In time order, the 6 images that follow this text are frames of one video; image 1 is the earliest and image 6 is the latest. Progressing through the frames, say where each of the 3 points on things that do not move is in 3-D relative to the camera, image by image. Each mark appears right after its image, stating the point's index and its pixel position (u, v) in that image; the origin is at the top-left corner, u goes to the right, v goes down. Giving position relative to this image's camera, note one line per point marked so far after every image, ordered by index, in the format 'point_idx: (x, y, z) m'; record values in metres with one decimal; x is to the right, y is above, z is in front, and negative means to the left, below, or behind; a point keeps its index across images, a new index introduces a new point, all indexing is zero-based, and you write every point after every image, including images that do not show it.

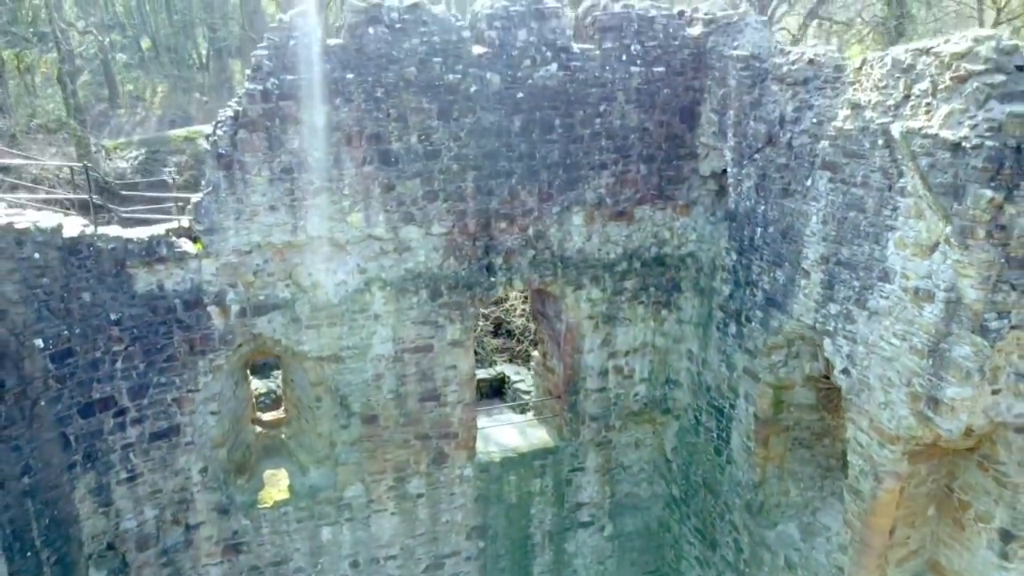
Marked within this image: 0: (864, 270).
0: (+2.2, +0.1, +5.1) m
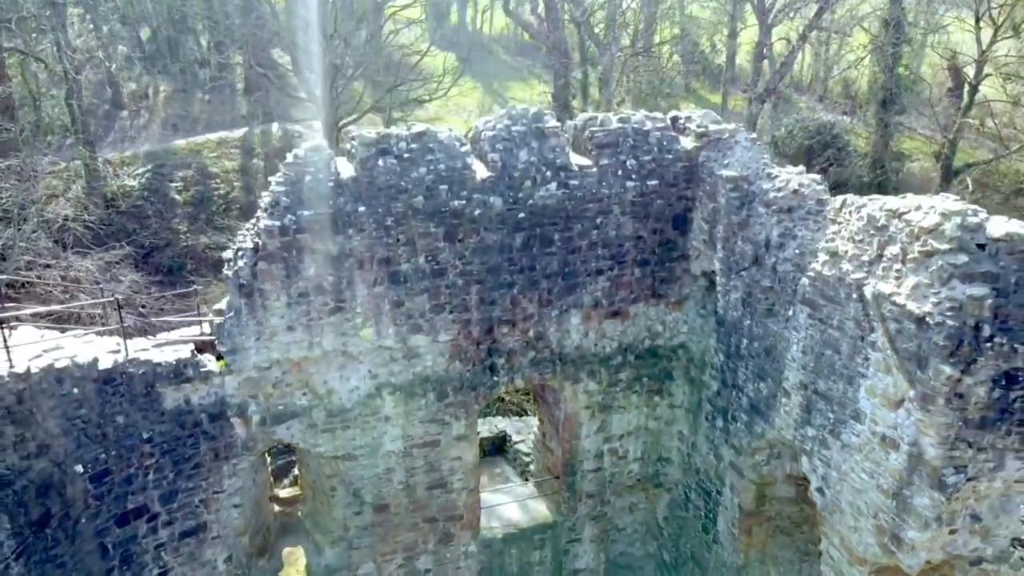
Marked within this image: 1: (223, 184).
0: (+2.2, -0.8, +5.5) m
1: (-6.1, +2.2, +17.1) m
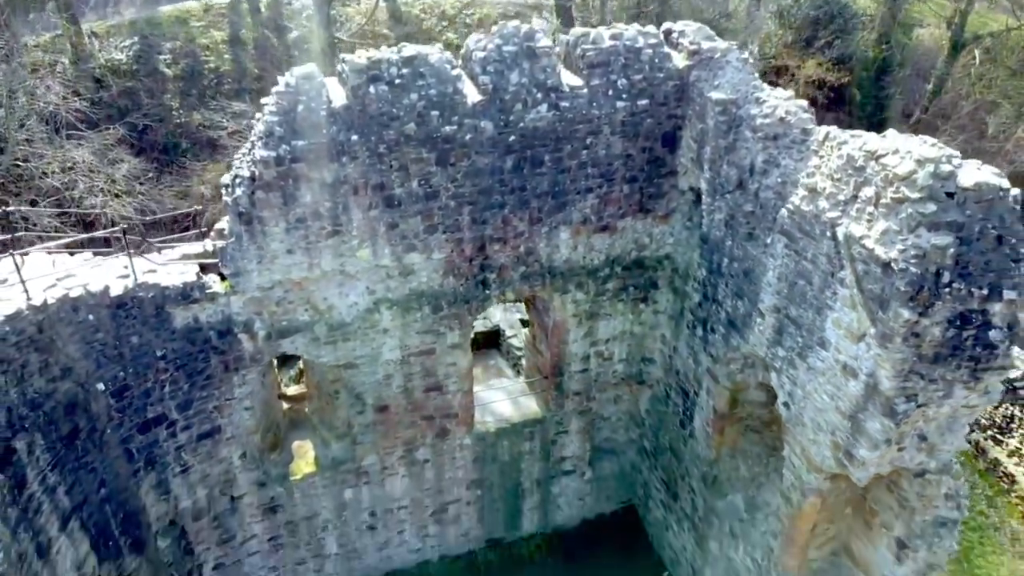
0: (+2.2, -0.3, +5.9) m
1: (-6.2, +4.8, +16.7) m
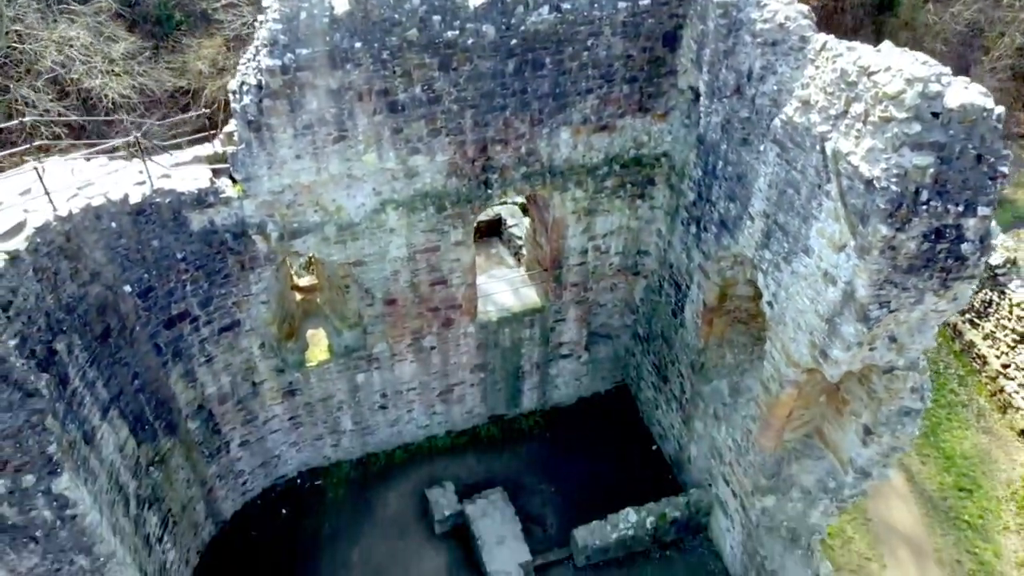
0: (+2.2, +0.4, +6.2) m
1: (-6.2, +7.3, +16.0) m
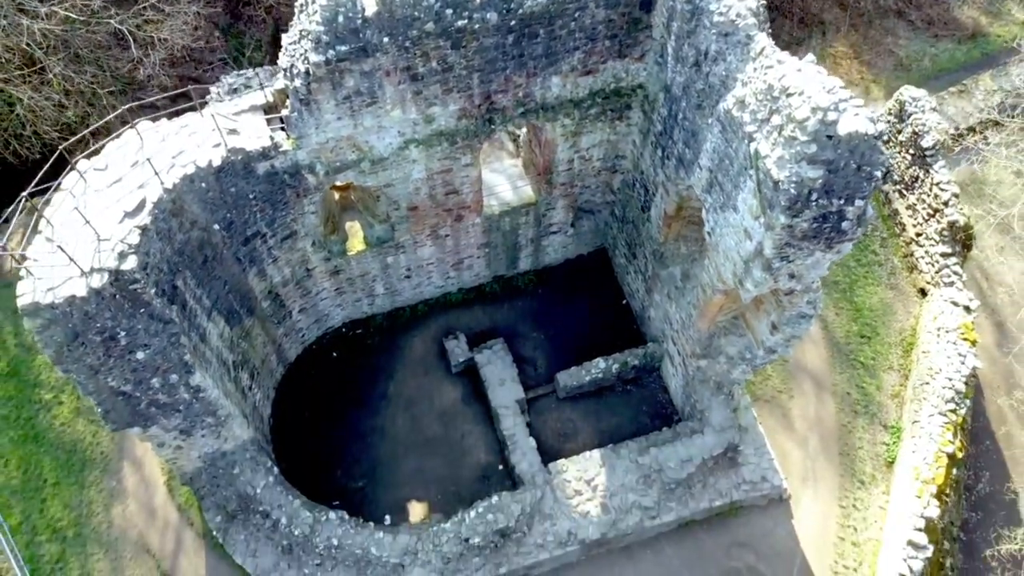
0: (+2.2, +0.9, +8.1) m
1: (-6.2, +10.5, +15.3) m
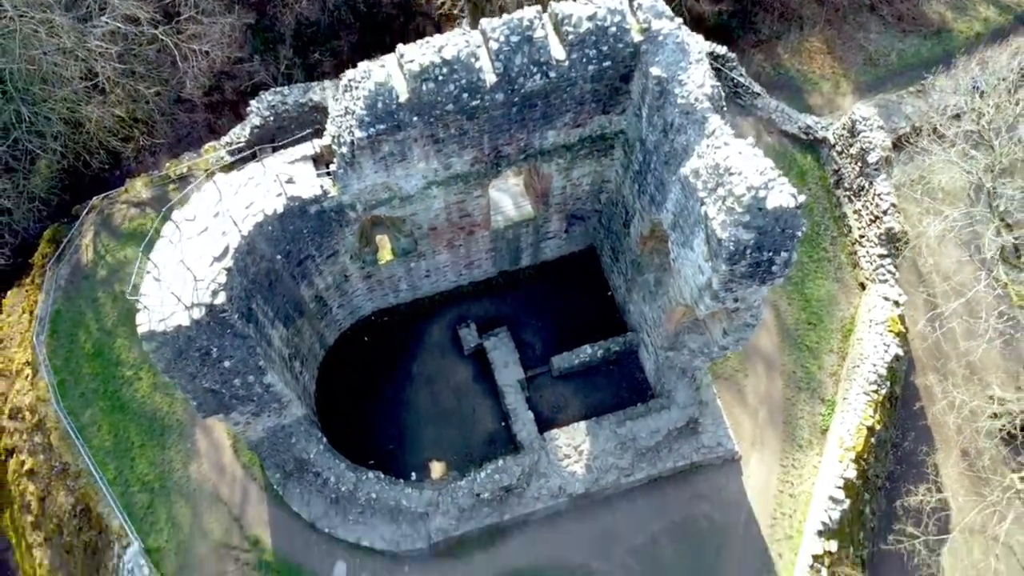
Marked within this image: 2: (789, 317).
0: (+2.2, +0.6, +10.2) m
1: (-6.1, +10.9, +16.4) m
2: (+4.8, -0.5, +14.1) m
